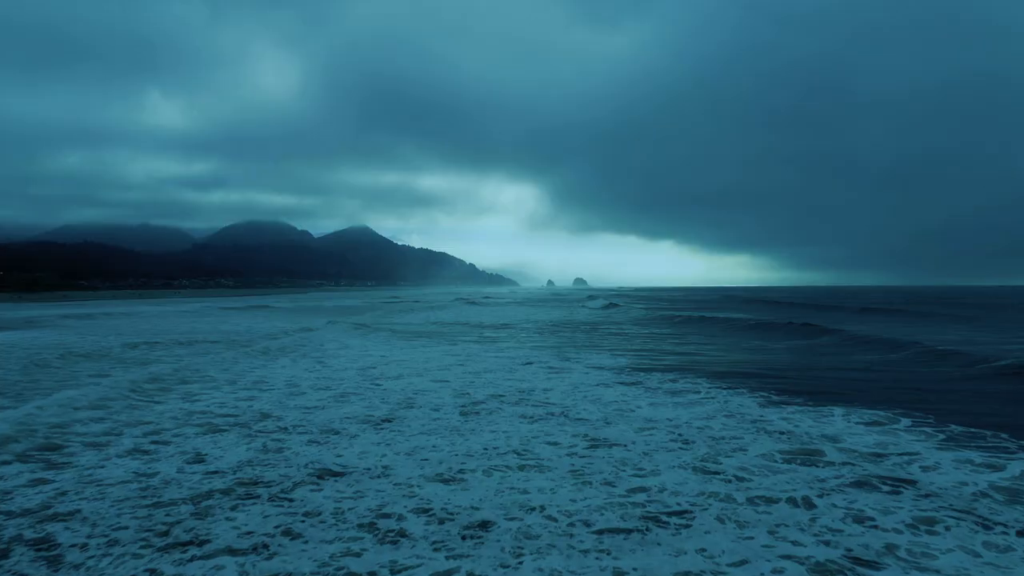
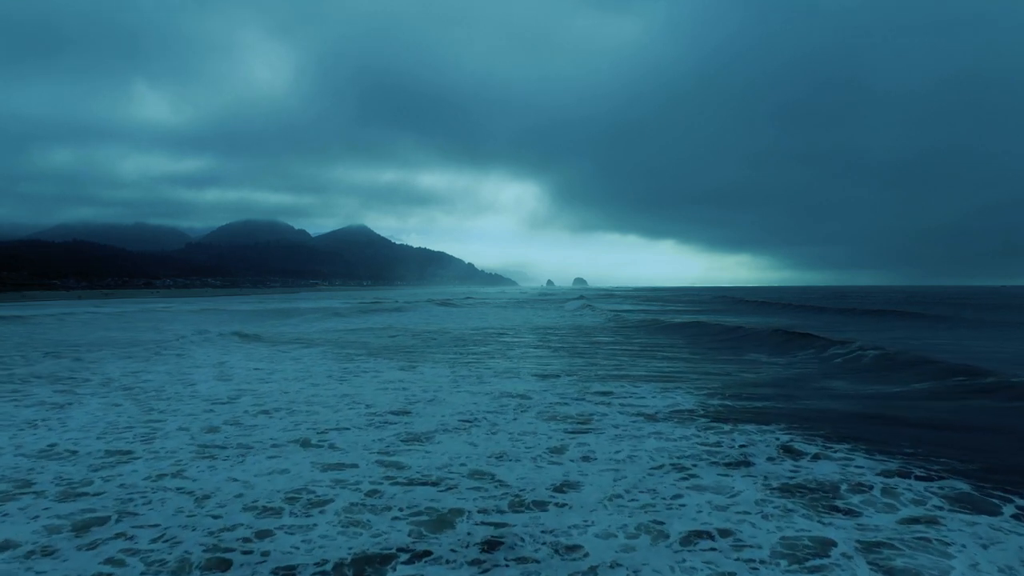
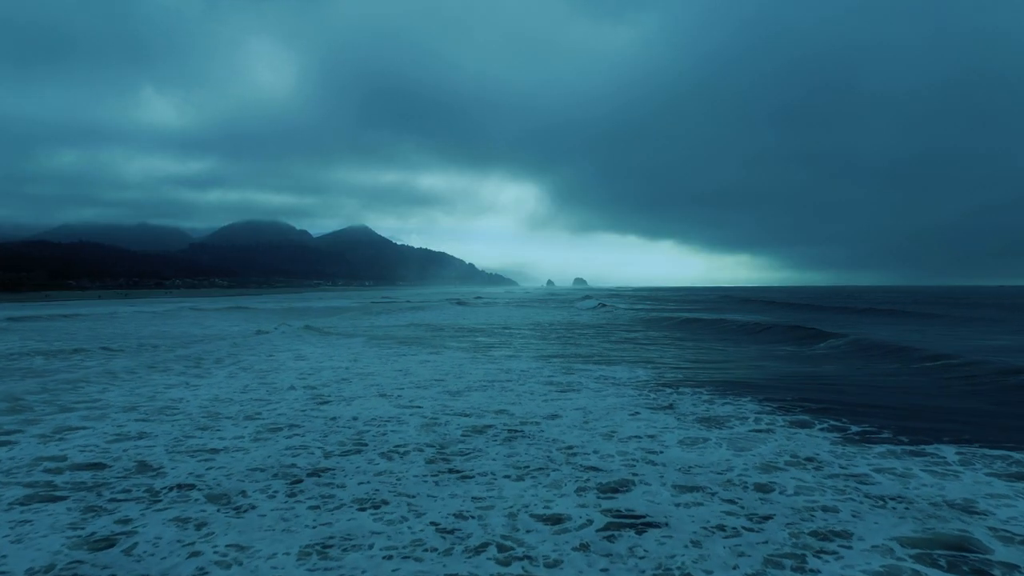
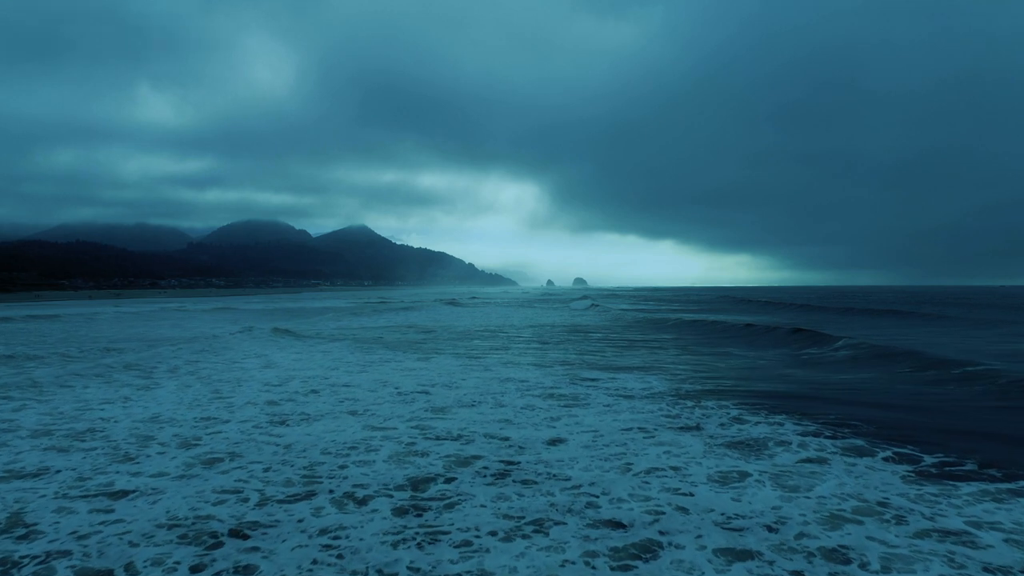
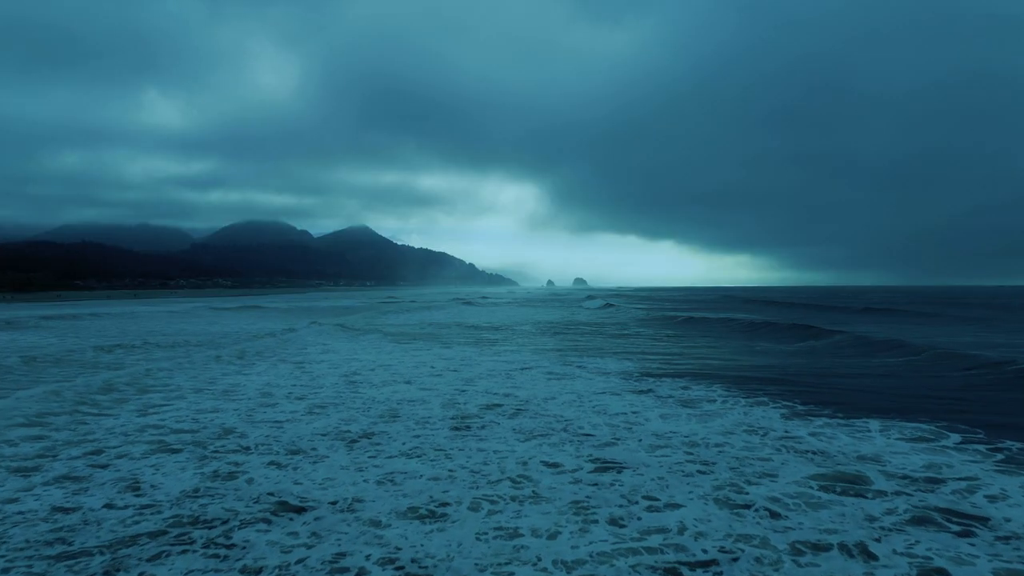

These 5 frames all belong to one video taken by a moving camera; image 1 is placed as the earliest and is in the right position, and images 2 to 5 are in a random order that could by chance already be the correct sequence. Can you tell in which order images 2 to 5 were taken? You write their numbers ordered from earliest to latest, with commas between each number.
5, 3, 4, 2
